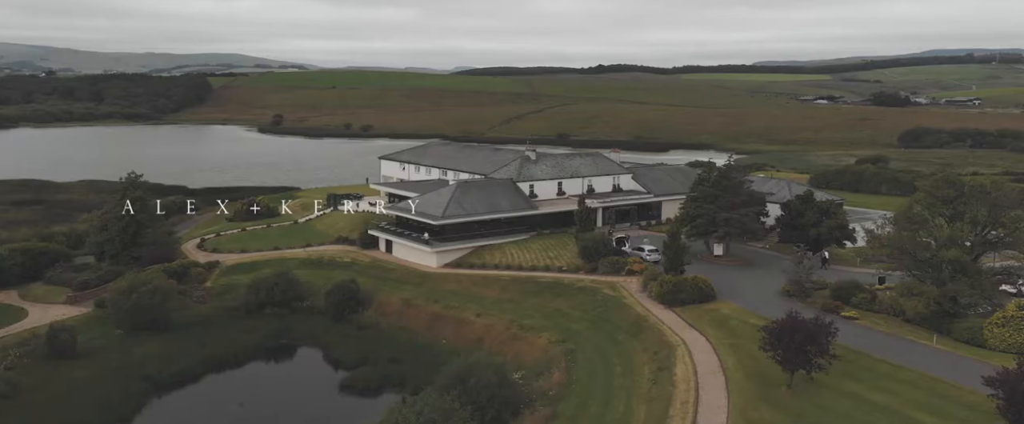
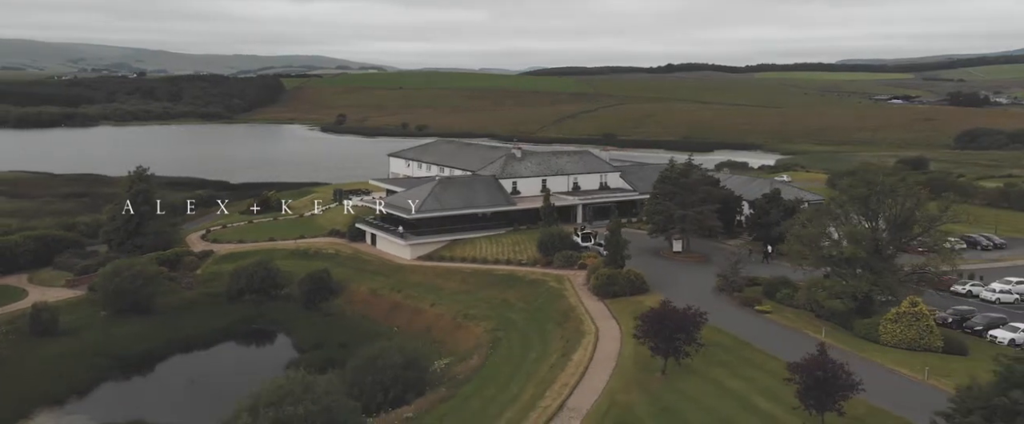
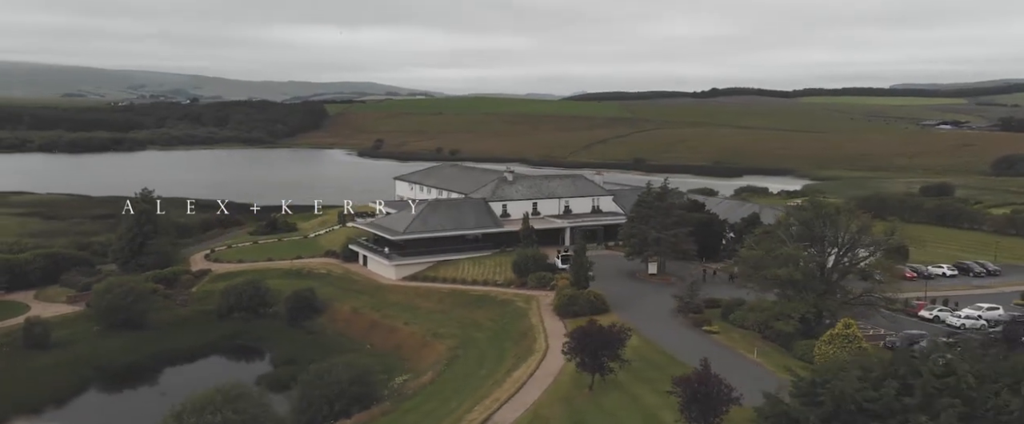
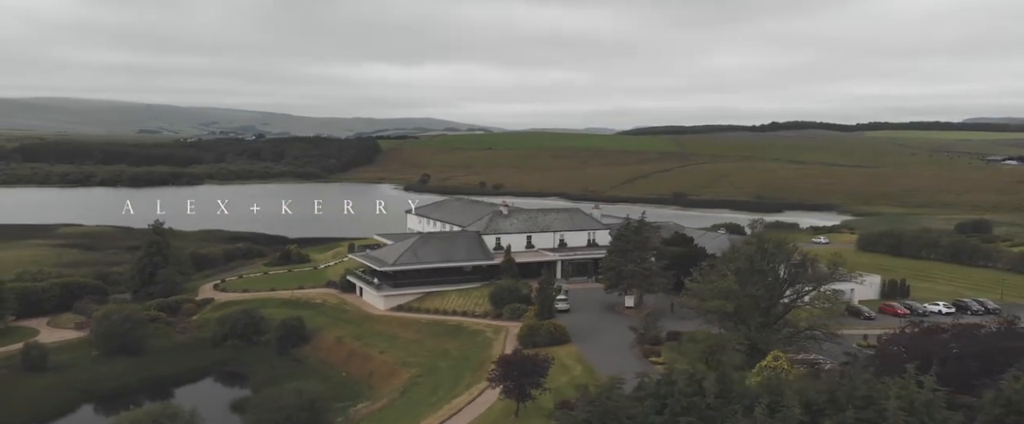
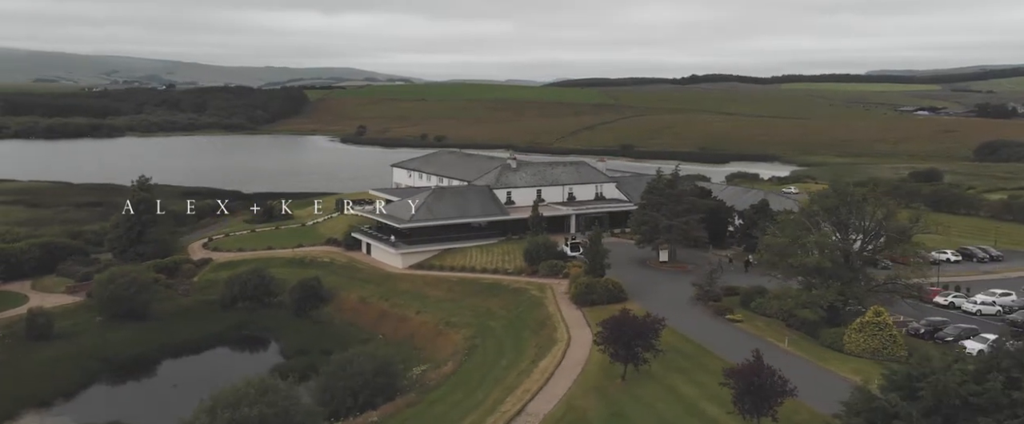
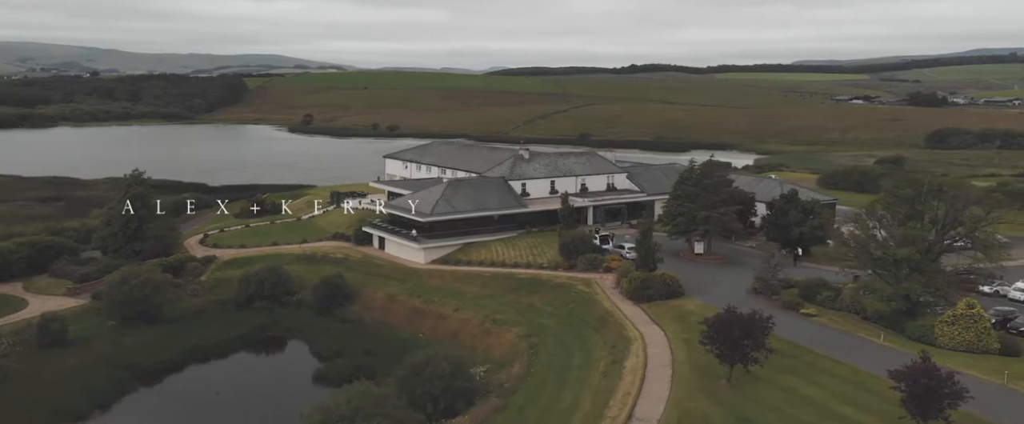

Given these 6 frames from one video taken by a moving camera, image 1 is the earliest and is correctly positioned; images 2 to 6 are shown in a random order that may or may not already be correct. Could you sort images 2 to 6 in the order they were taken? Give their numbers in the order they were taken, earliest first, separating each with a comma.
6, 2, 5, 3, 4
